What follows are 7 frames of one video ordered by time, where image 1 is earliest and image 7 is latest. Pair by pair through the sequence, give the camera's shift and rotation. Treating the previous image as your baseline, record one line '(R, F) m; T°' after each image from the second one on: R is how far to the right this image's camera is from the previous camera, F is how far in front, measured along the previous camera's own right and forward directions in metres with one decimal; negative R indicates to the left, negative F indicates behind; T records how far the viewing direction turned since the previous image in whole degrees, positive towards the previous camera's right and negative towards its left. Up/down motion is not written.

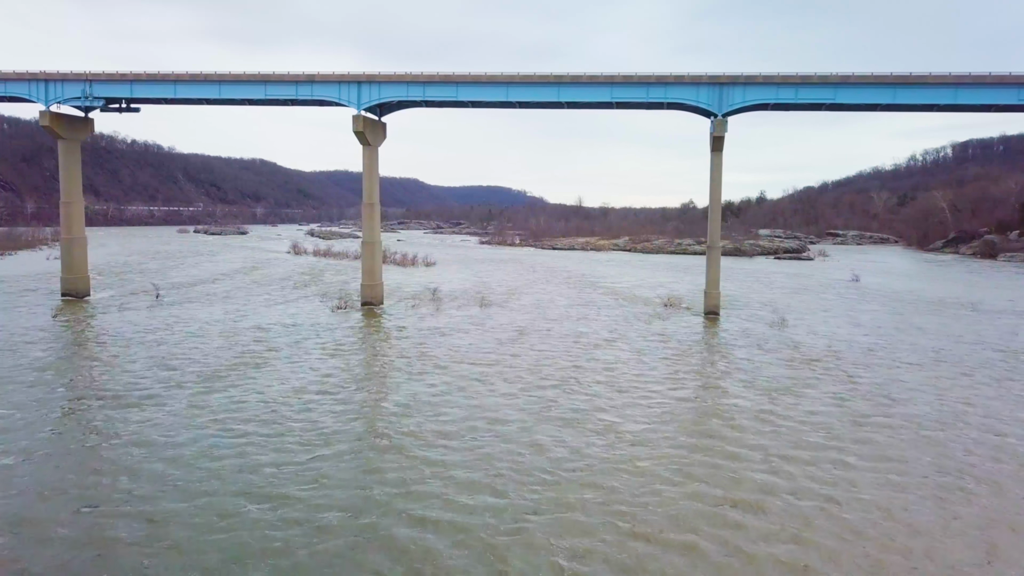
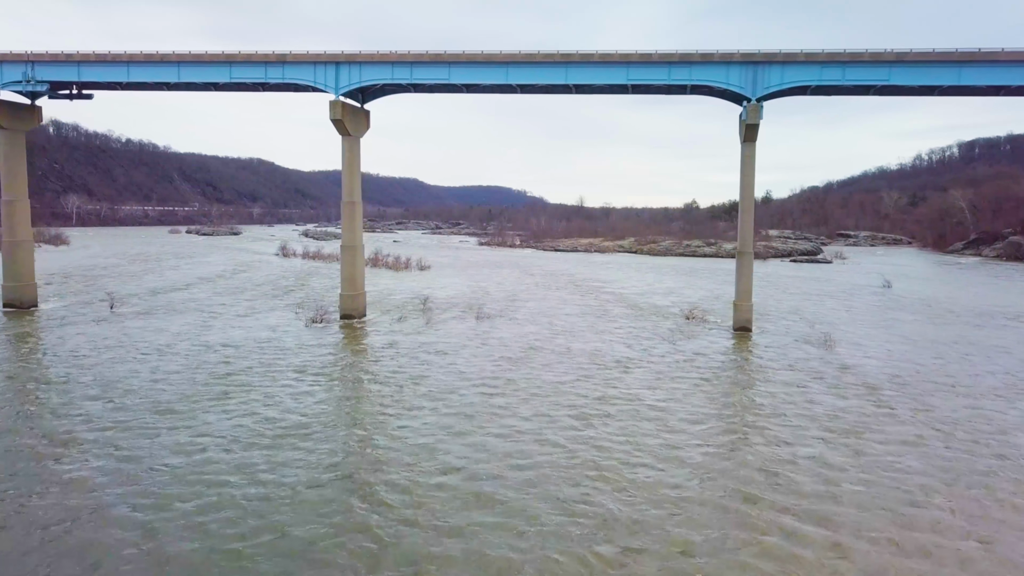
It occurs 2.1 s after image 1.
(0.0, +2.2) m; 0°
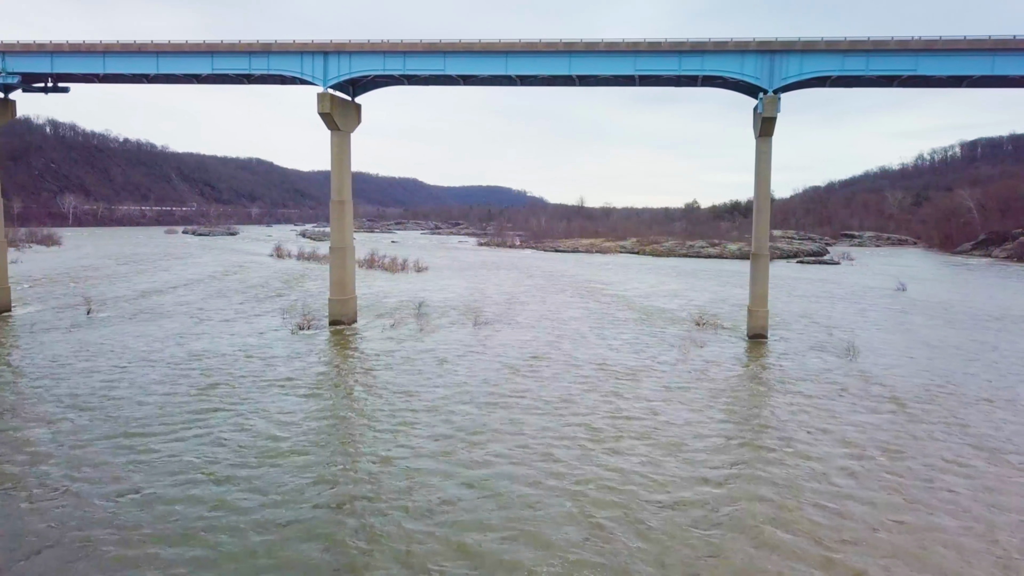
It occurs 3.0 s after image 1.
(0.0, +0.9) m; 0°
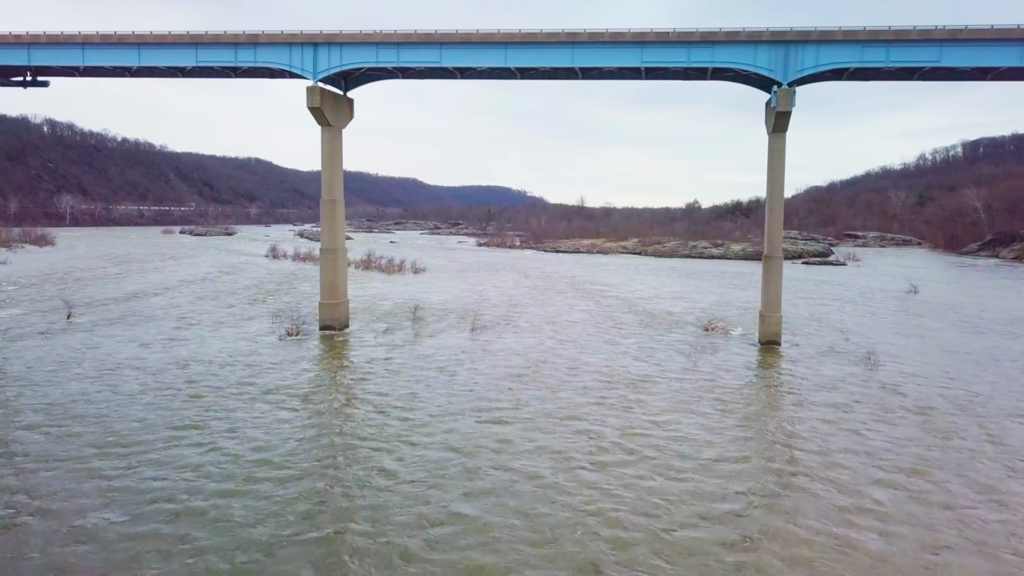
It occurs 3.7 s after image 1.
(0.0, +0.7) m; 0°
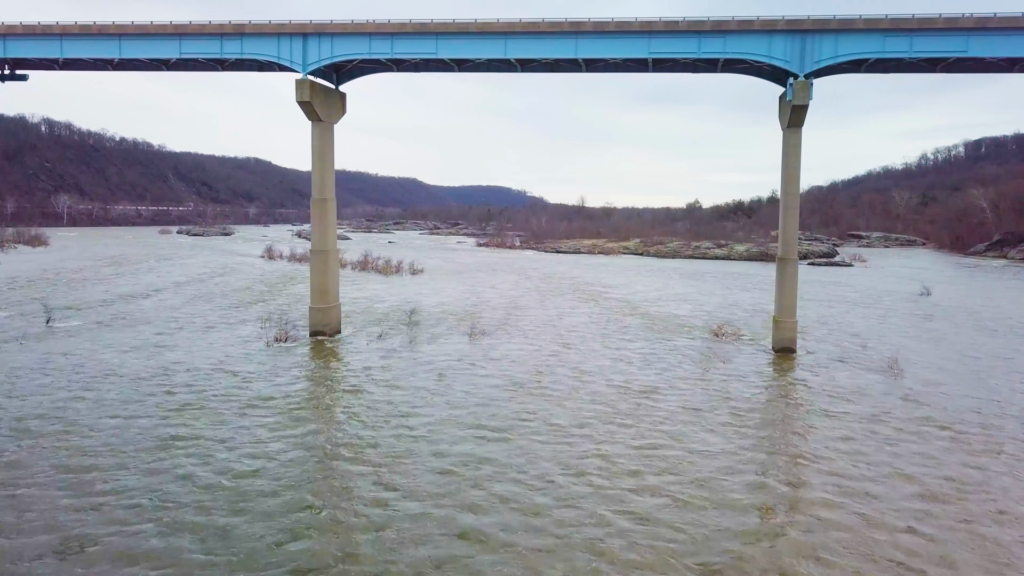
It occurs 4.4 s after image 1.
(0.0, +0.7) m; 0°
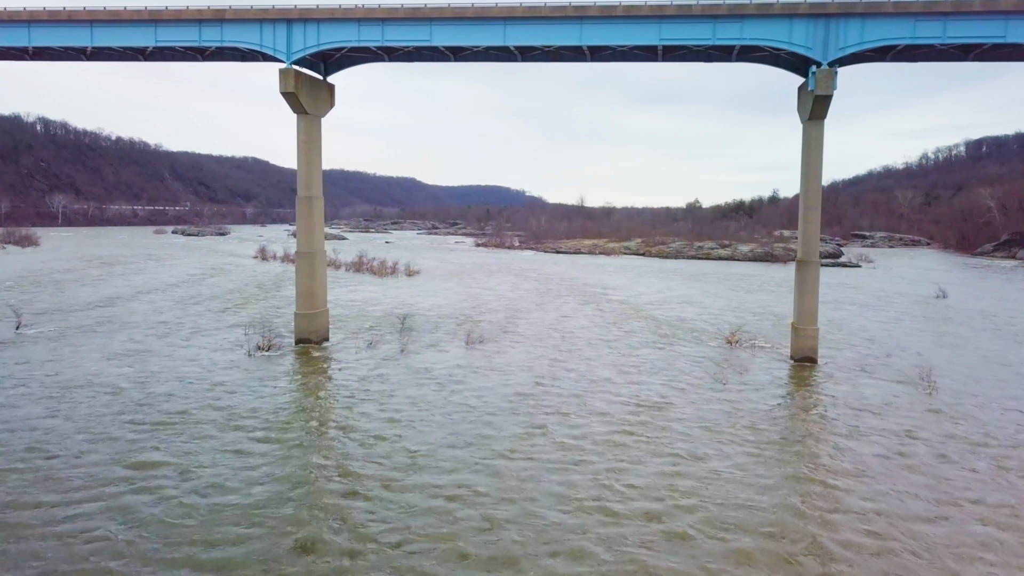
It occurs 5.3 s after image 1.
(0.0, +0.9) m; 0°
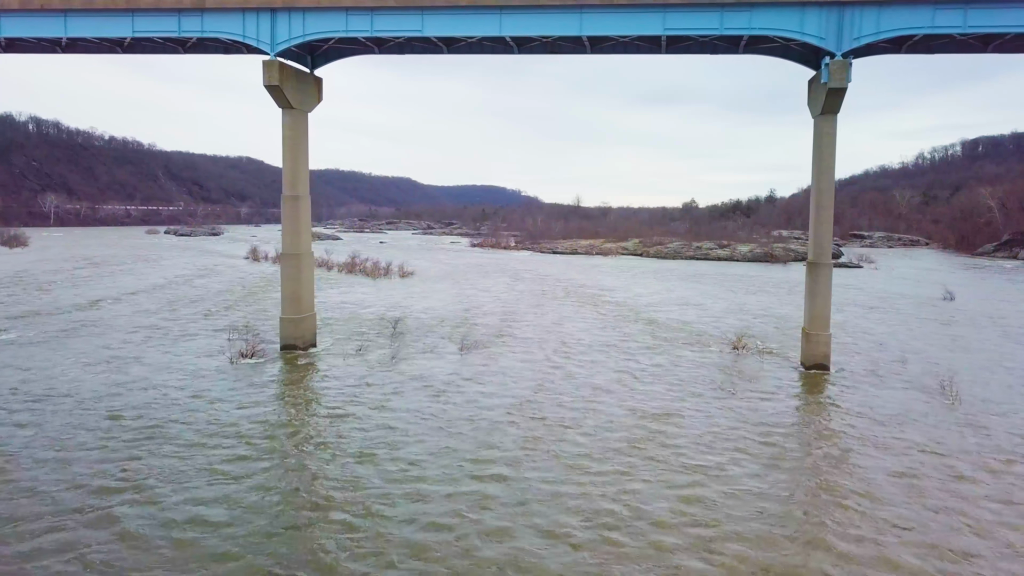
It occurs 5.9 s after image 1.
(0.0, +0.6) m; 0°
